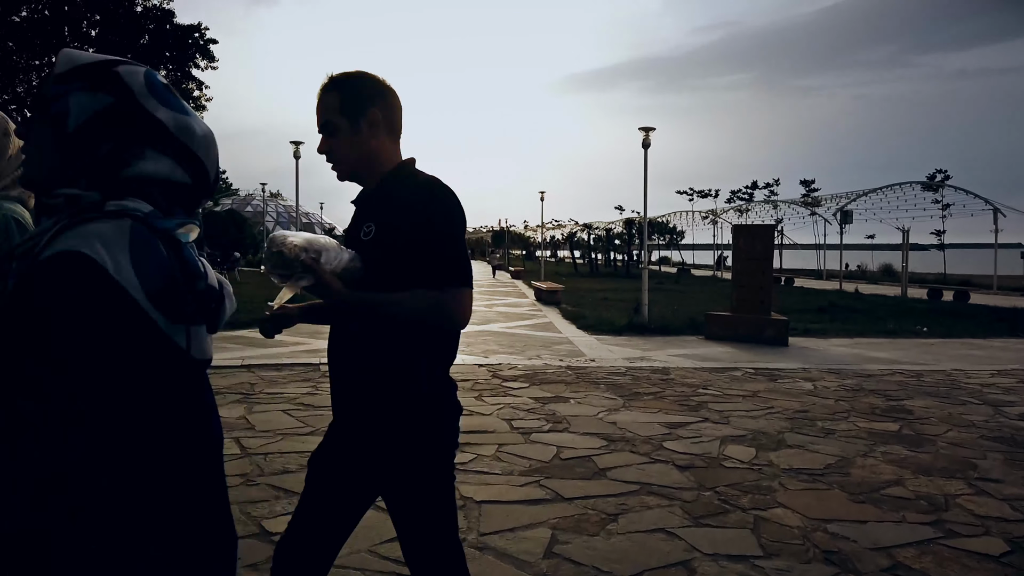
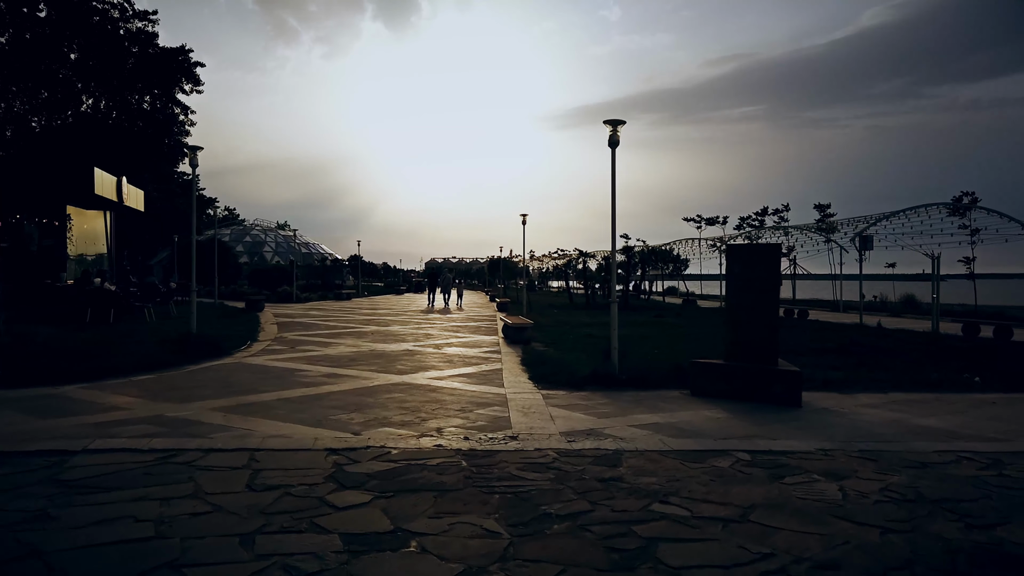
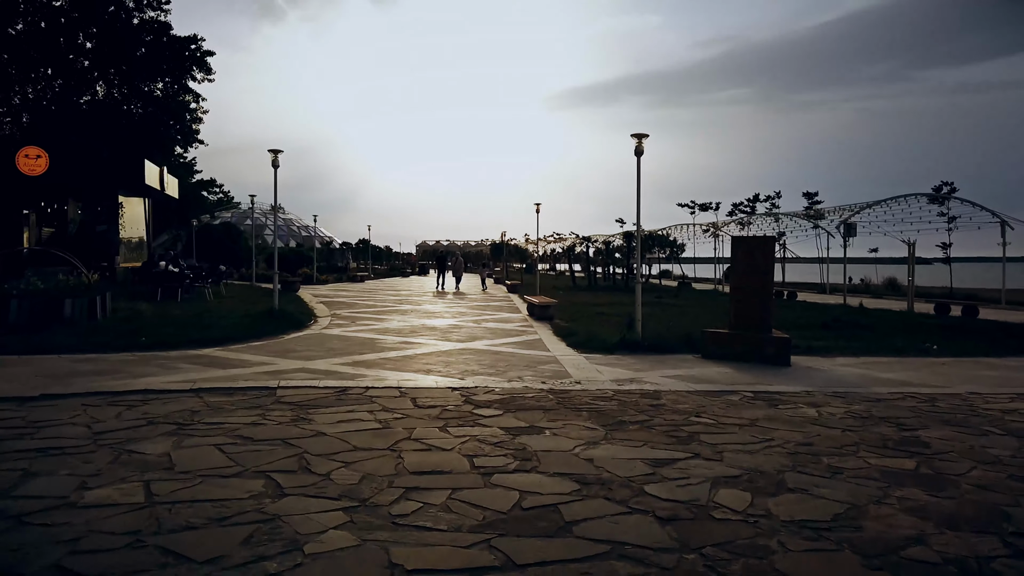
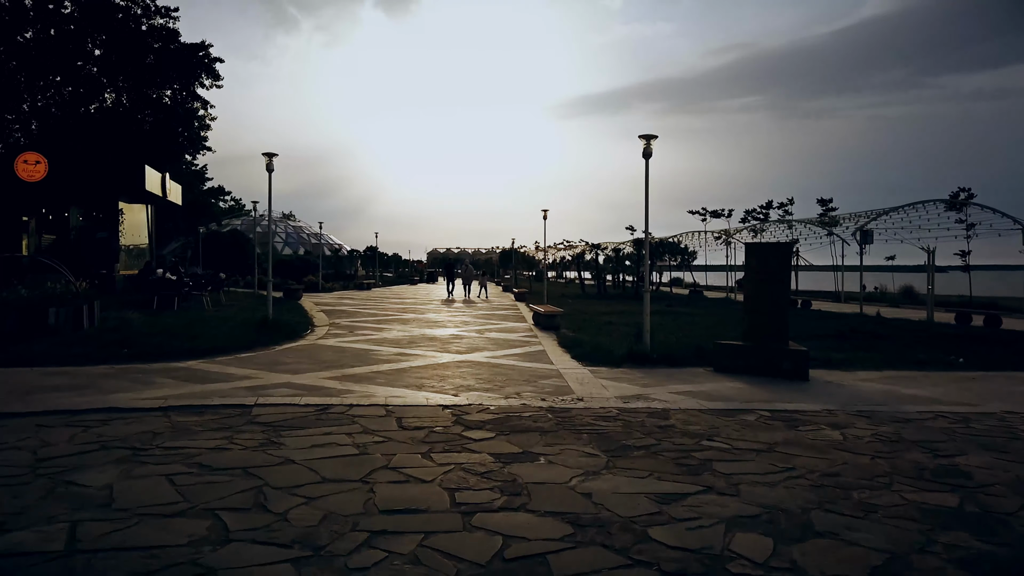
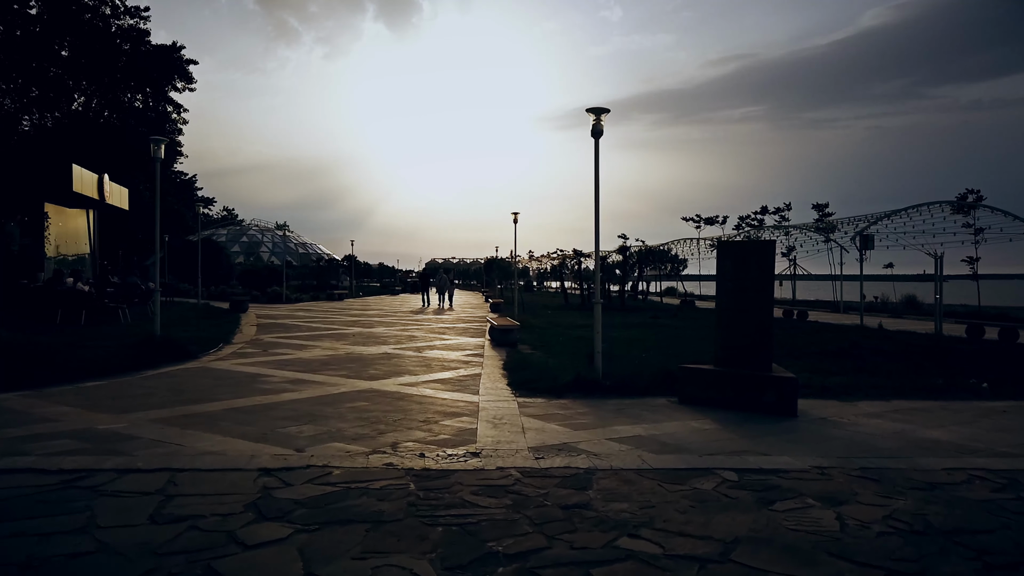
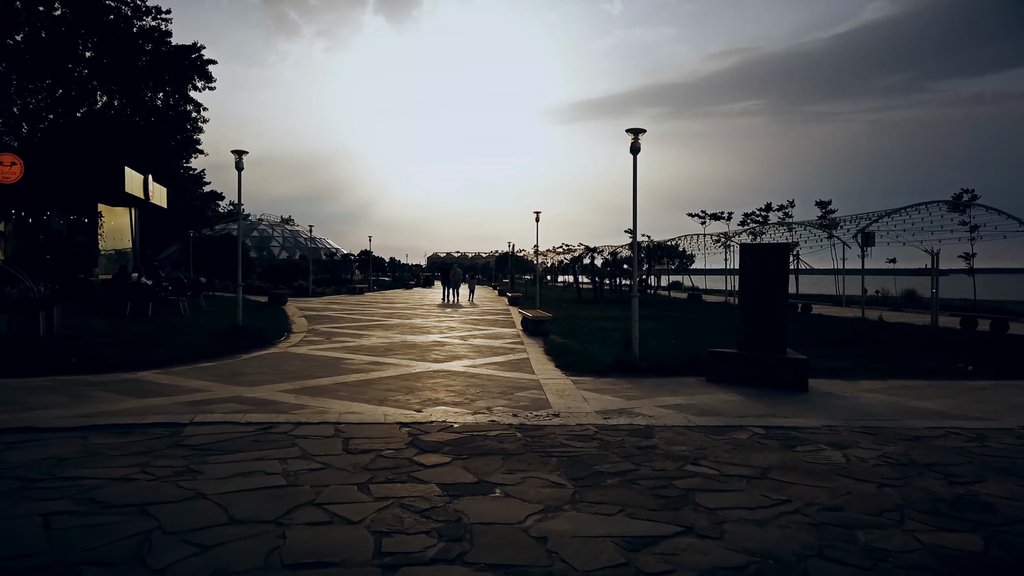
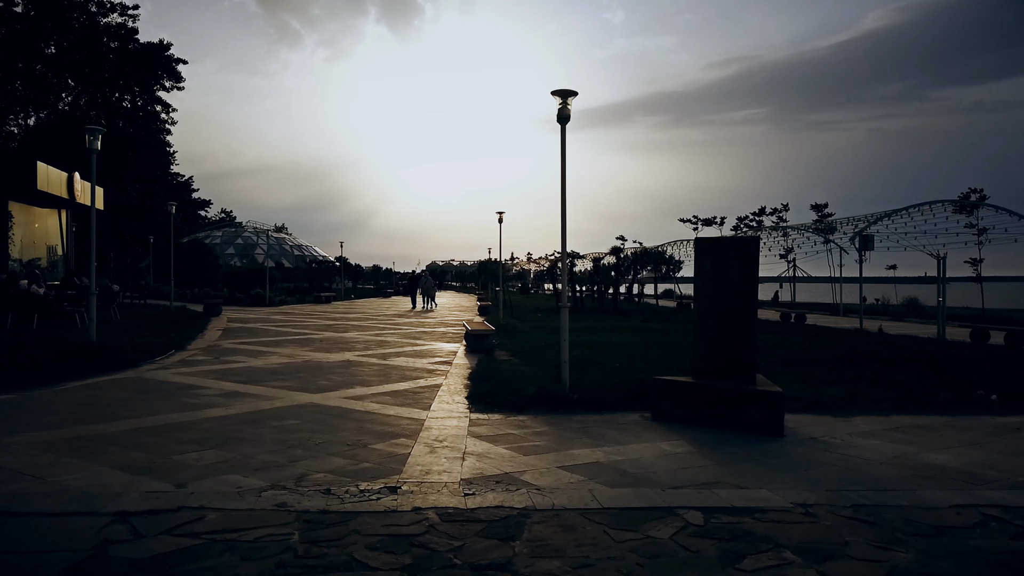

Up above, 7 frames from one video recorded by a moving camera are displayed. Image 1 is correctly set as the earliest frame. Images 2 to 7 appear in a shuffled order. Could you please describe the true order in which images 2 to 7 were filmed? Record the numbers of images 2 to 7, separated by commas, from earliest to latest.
3, 4, 6, 2, 5, 7
